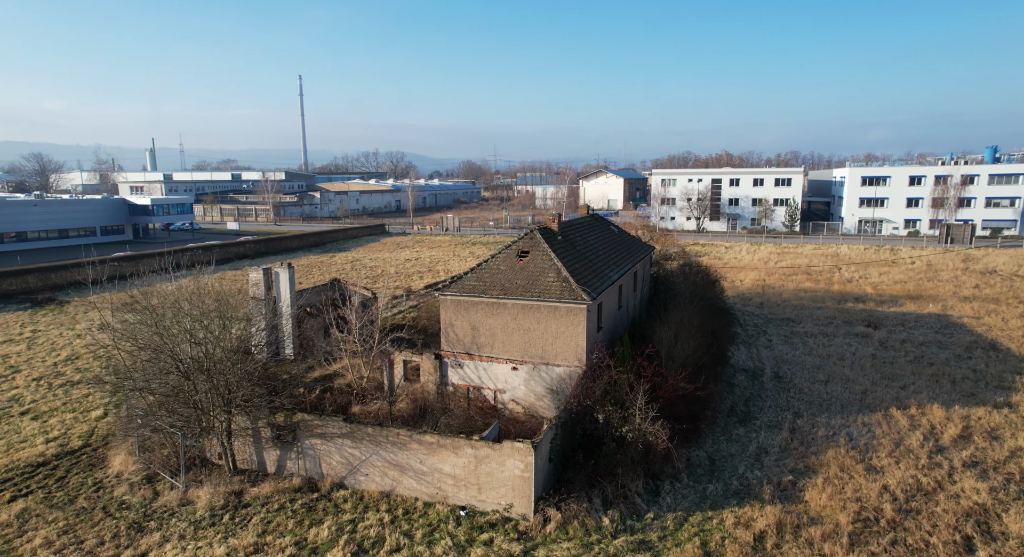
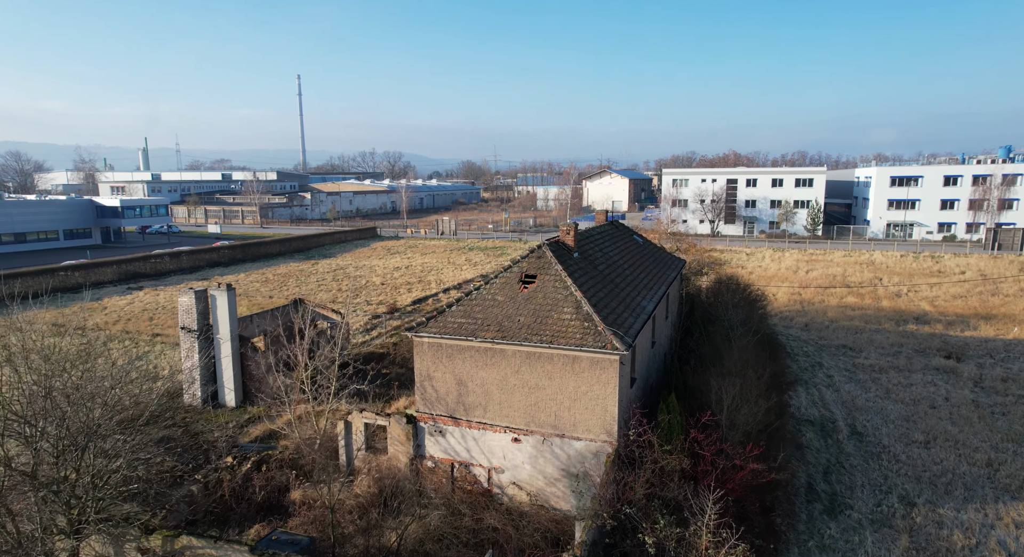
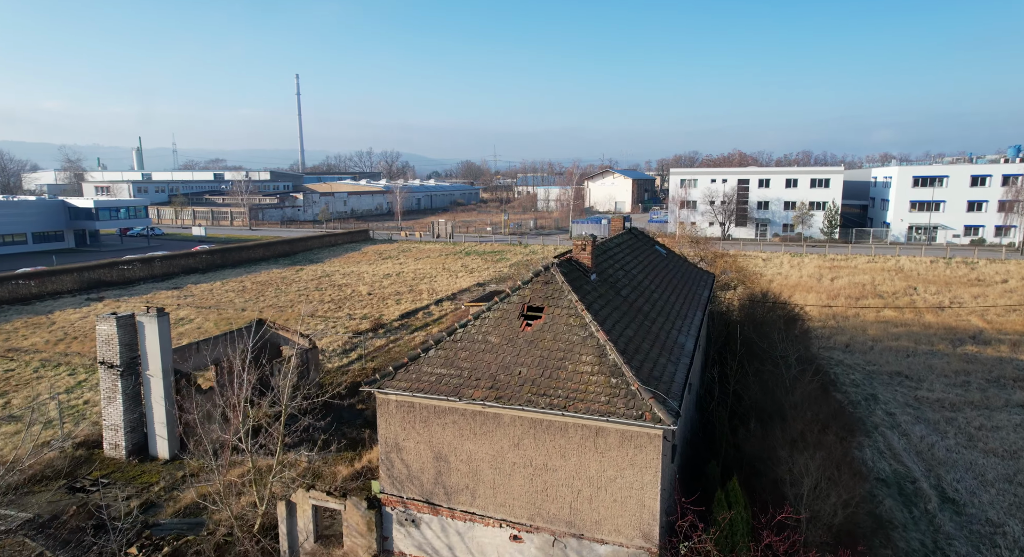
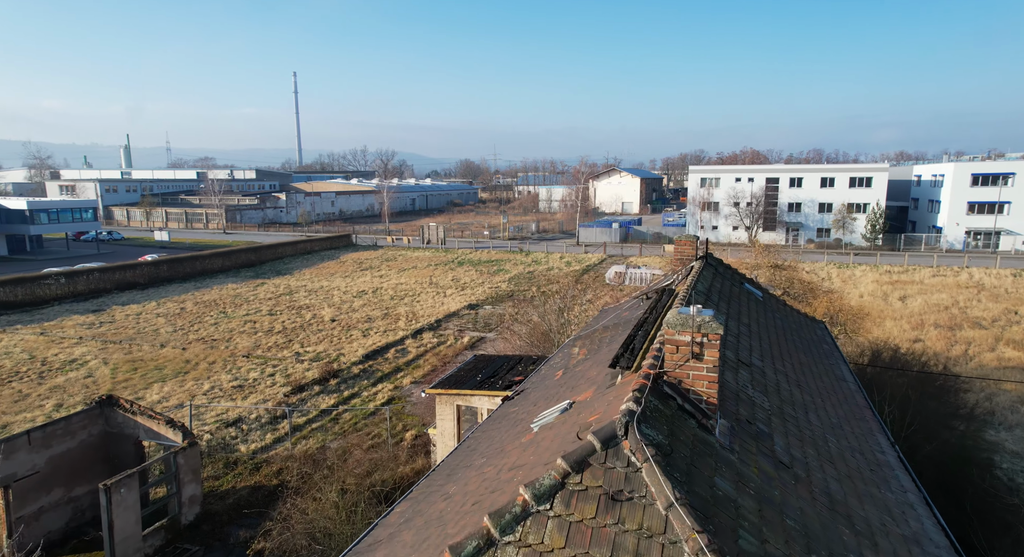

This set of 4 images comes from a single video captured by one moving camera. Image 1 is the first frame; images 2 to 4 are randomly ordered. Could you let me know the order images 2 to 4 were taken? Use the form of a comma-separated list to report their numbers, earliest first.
2, 3, 4
